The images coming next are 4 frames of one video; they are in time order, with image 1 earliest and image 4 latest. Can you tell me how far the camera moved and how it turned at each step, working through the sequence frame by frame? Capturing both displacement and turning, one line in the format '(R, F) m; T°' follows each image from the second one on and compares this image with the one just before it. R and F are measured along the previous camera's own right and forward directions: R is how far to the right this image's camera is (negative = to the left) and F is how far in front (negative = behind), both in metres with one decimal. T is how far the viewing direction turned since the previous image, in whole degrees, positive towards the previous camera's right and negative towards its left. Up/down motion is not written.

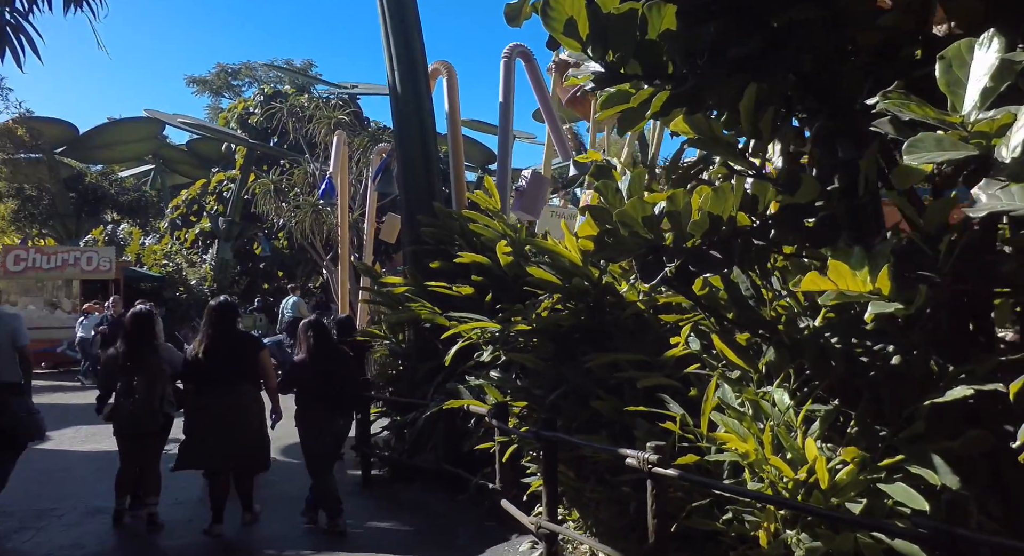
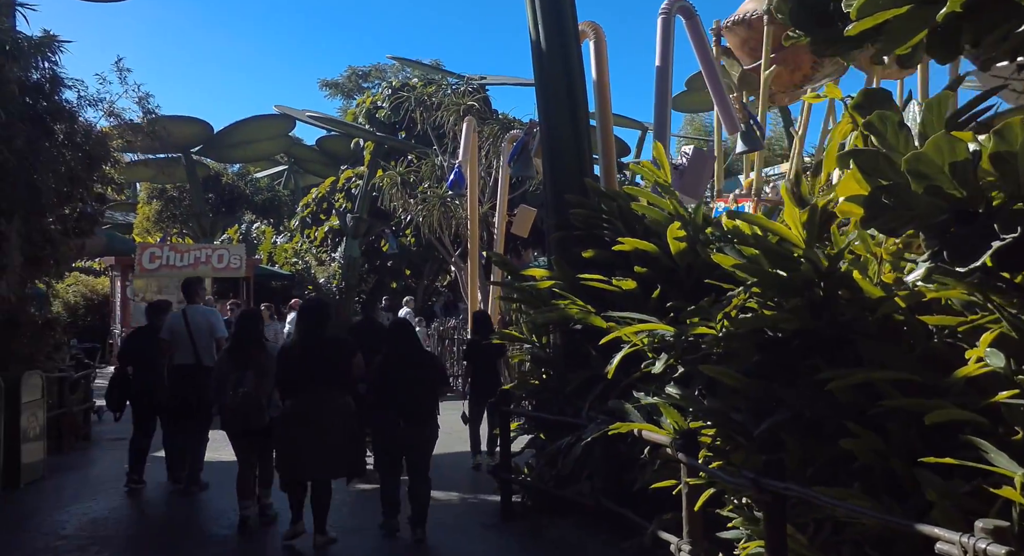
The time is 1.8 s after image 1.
(-0.3, +1.1) m; -8°
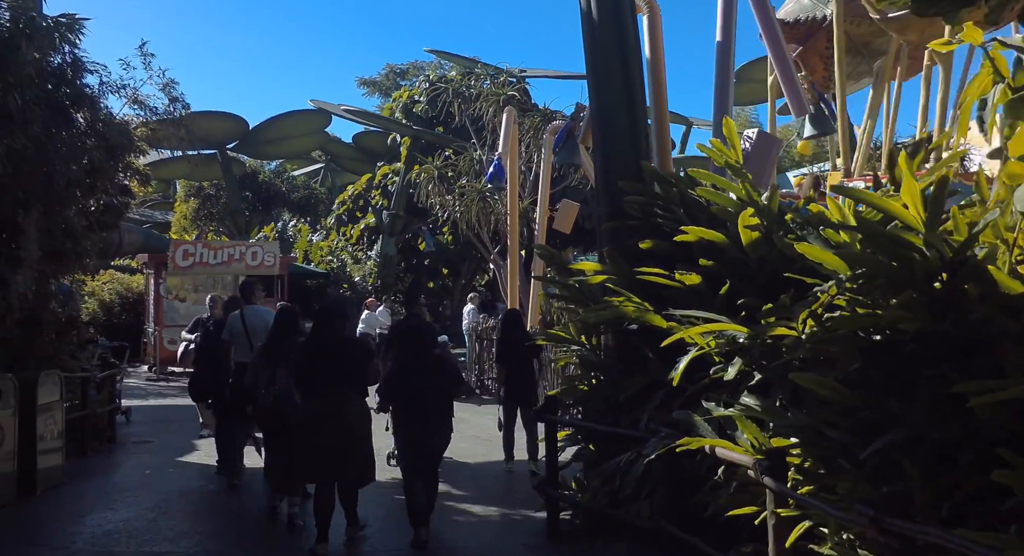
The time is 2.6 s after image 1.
(-0.1, +0.5) m; -2°
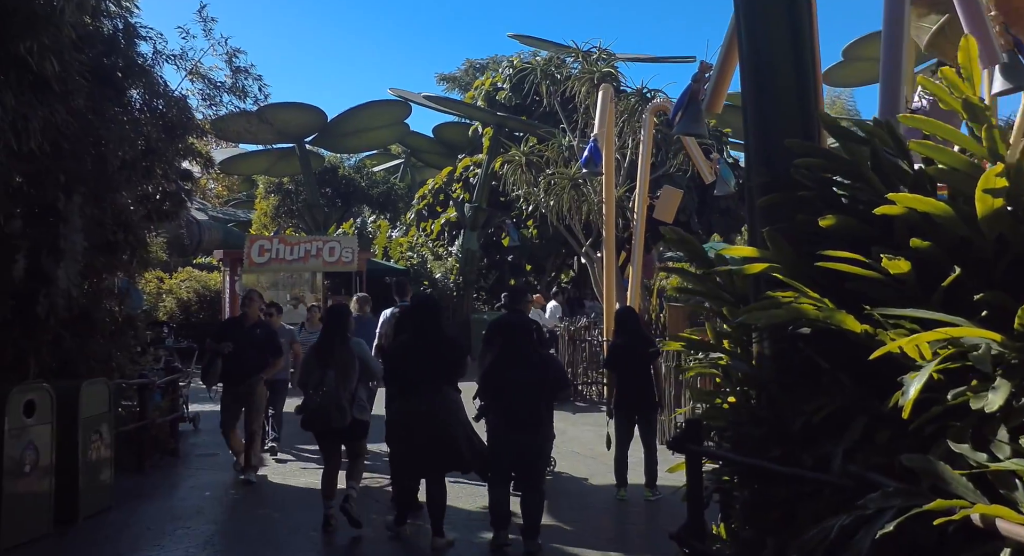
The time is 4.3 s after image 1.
(-0.2, +1.1) m; -5°
